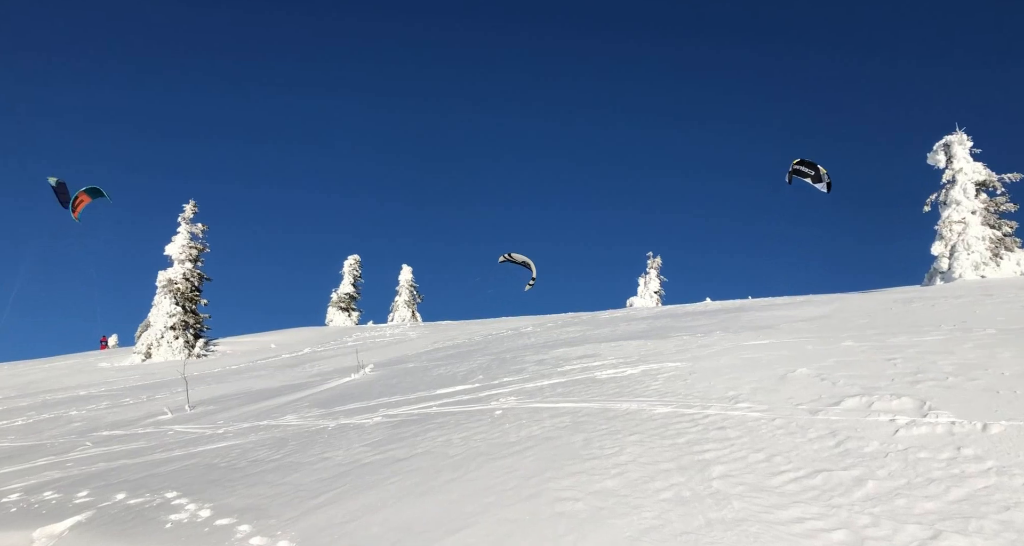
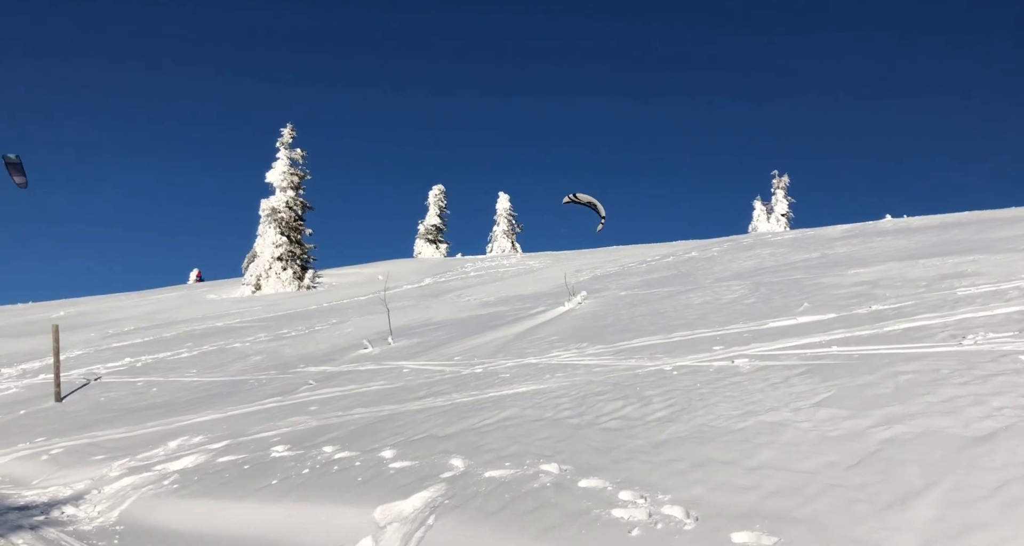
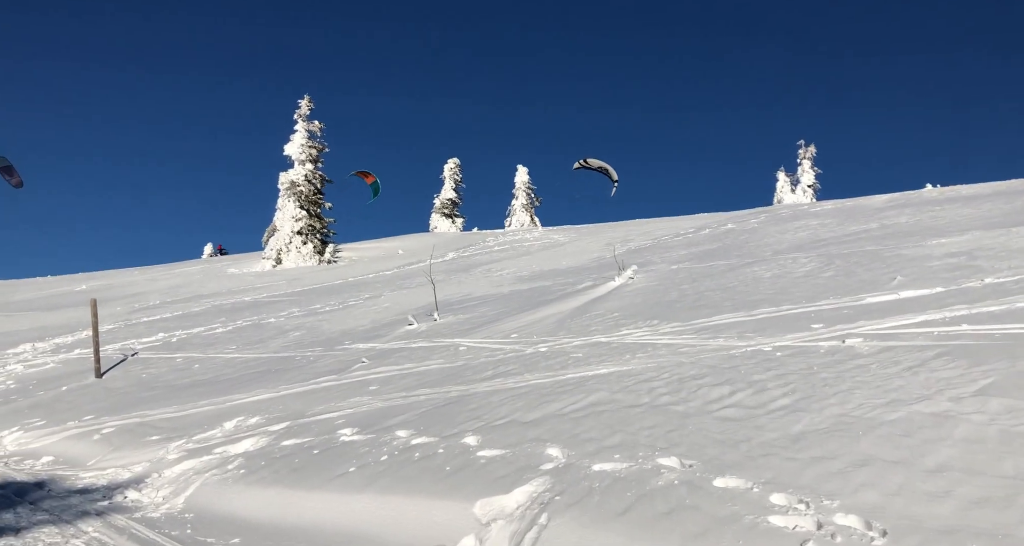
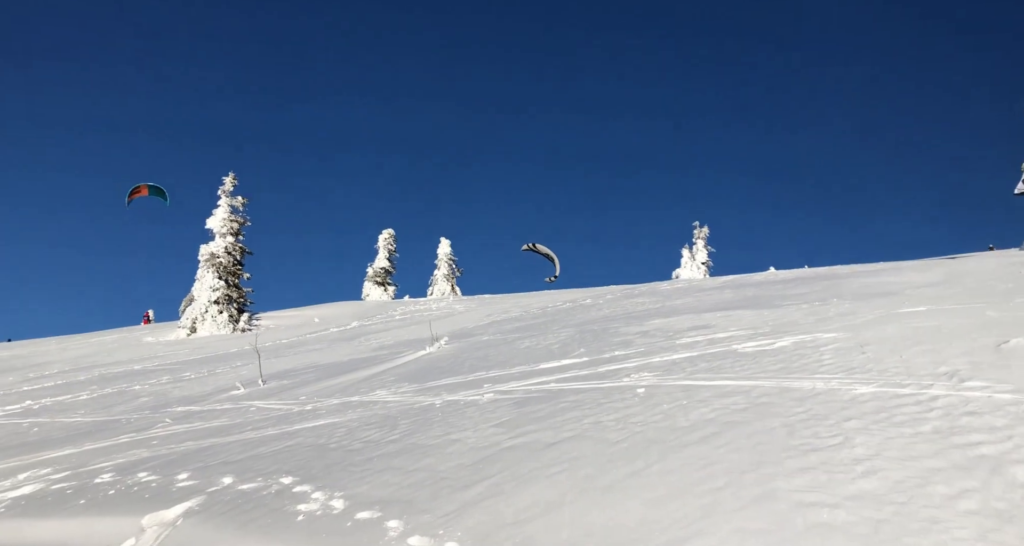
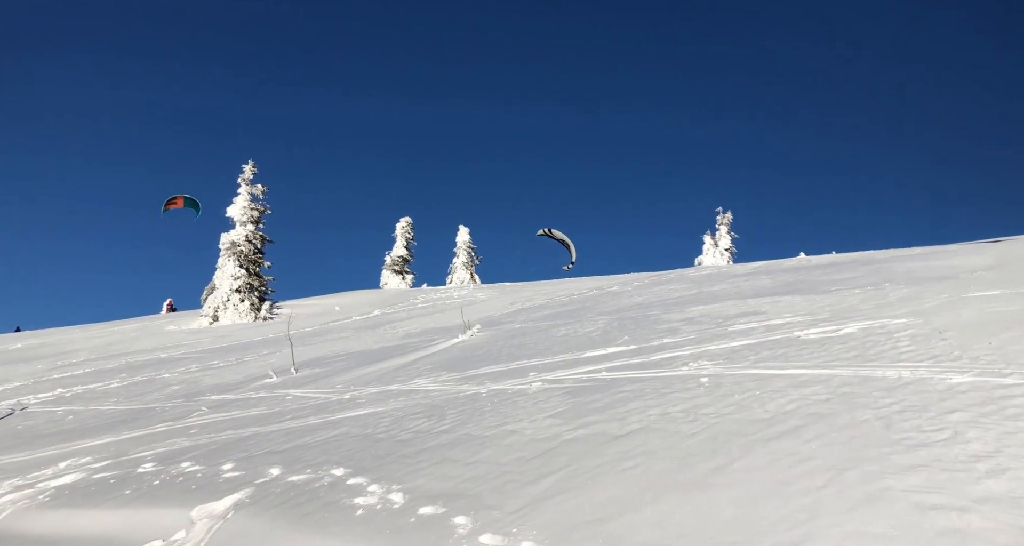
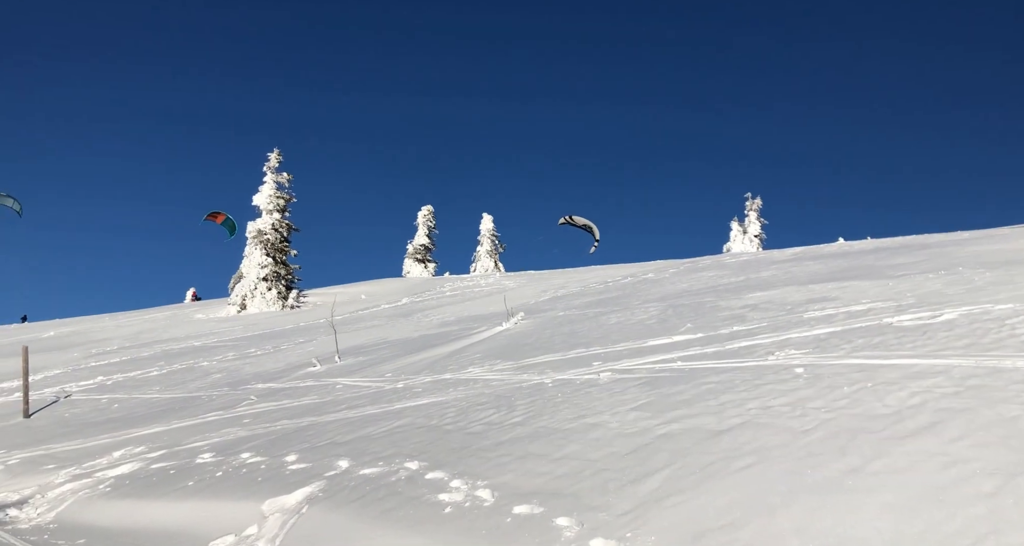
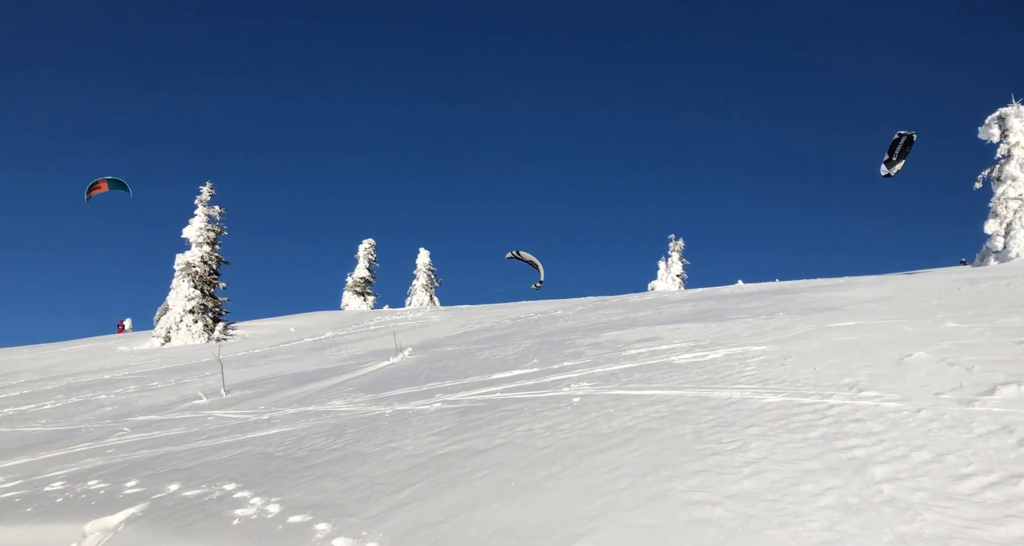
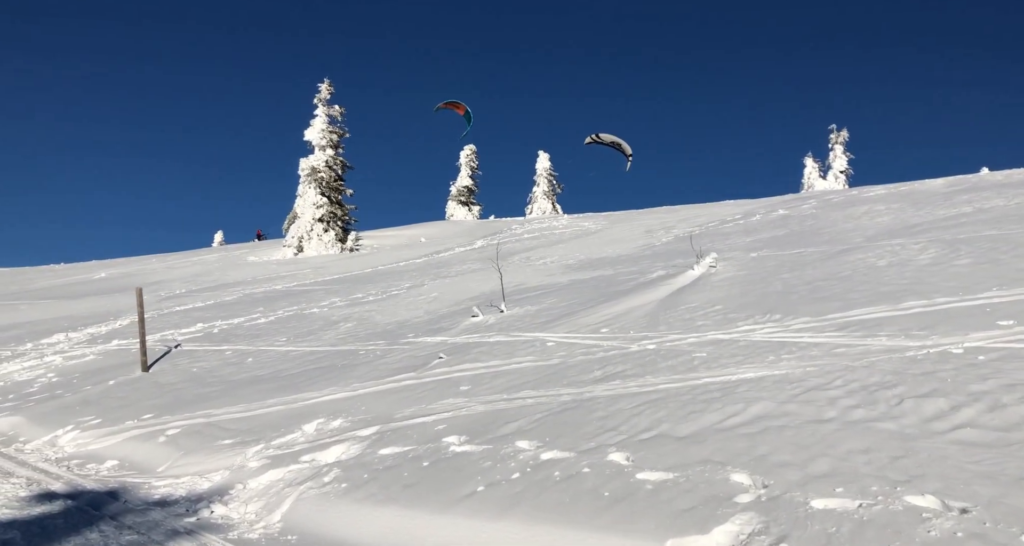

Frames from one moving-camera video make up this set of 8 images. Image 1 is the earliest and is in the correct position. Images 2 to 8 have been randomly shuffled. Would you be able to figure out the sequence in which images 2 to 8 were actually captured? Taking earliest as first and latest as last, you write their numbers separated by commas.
7, 4, 5, 6, 2, 3, 8
